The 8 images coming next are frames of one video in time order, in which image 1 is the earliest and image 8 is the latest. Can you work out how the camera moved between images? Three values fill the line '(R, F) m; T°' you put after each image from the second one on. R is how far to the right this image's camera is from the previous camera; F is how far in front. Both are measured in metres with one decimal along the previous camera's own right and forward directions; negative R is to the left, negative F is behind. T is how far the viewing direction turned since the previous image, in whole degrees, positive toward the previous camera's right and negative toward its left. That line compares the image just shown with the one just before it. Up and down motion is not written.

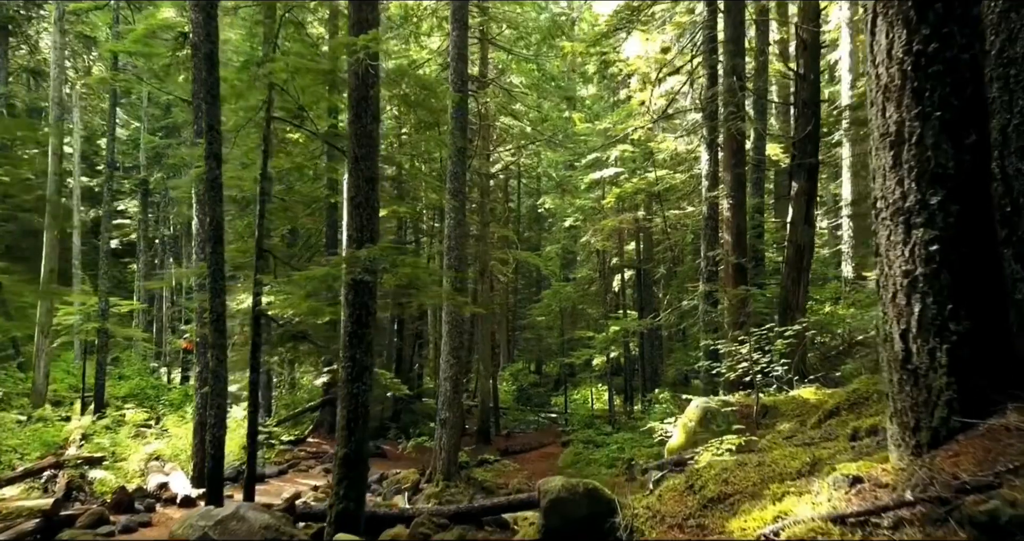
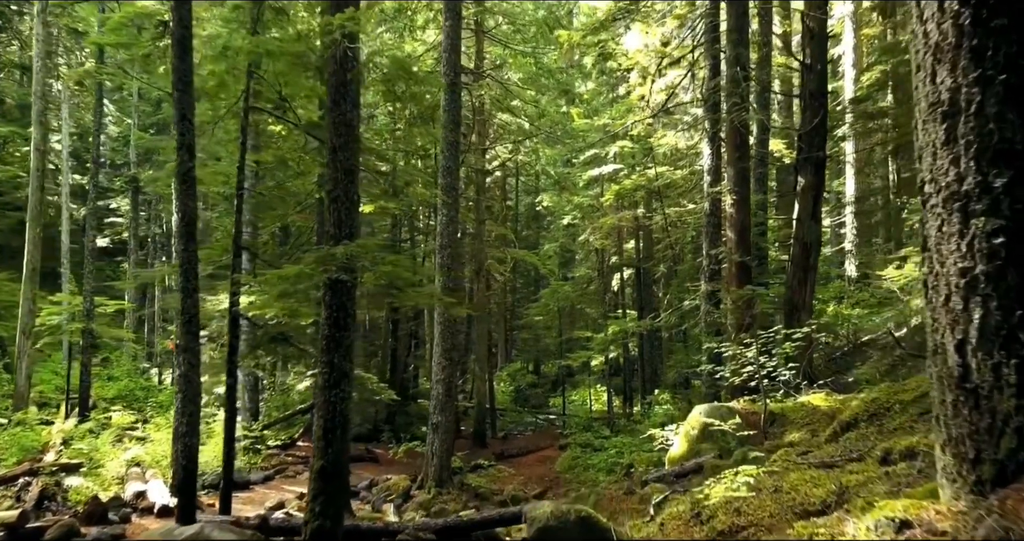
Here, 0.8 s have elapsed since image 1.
(+0.1, +0.5) m; 0°
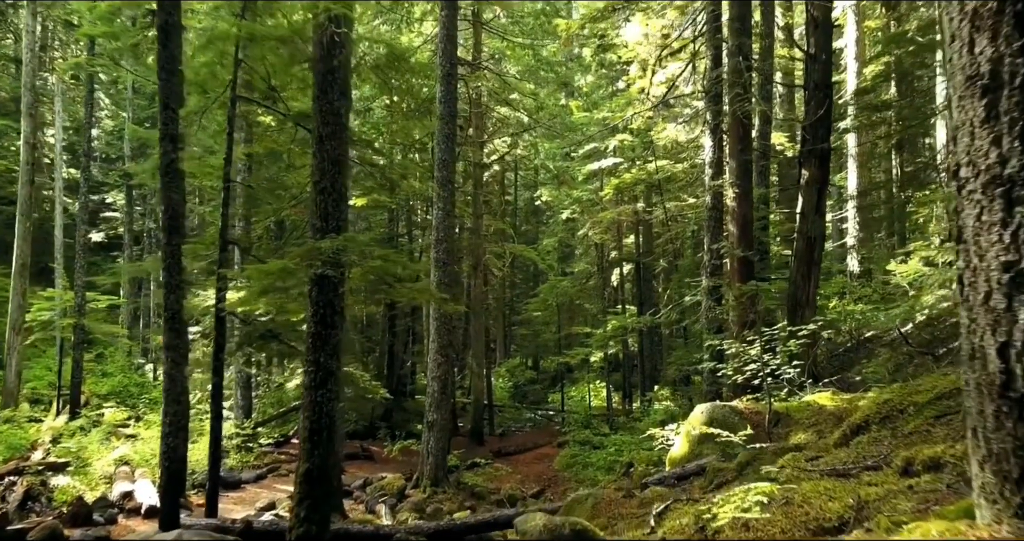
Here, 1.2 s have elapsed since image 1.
(0.0, +0.3) m; 0°
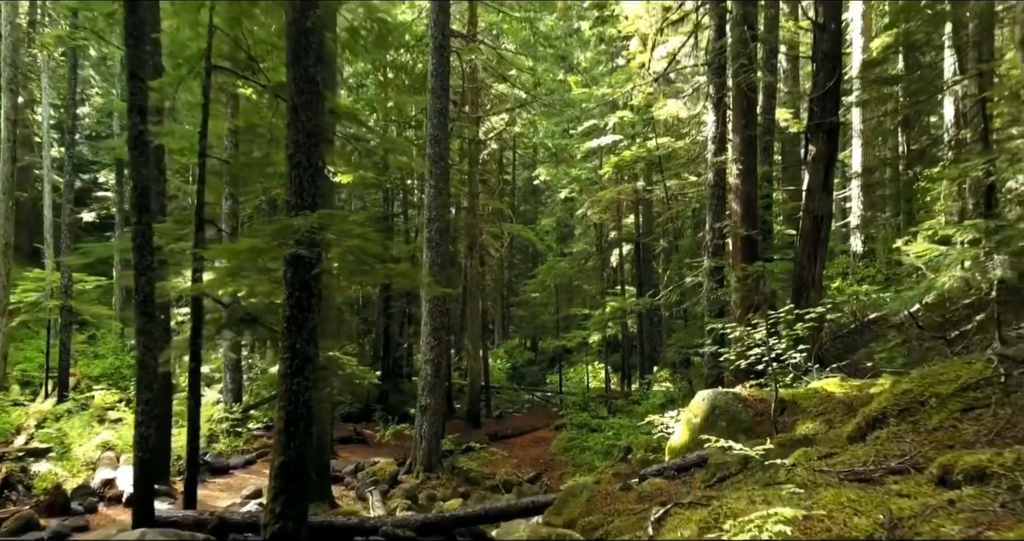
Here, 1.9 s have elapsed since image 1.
(+0.1, +0.4) m; 0°
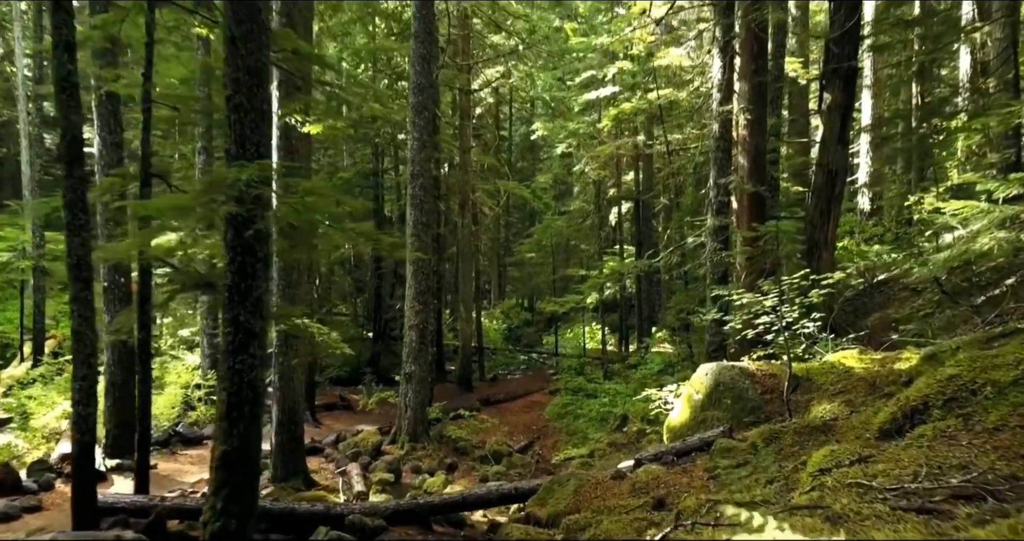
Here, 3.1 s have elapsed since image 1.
(+0.2, +0.8) m; 0°
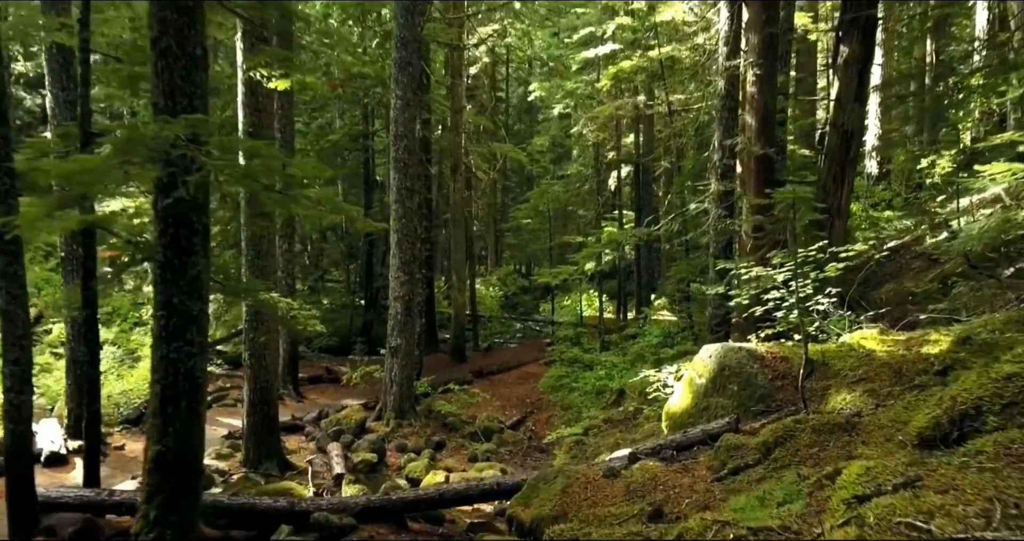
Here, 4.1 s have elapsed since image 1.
(+0.1, +0.7) m; 0°
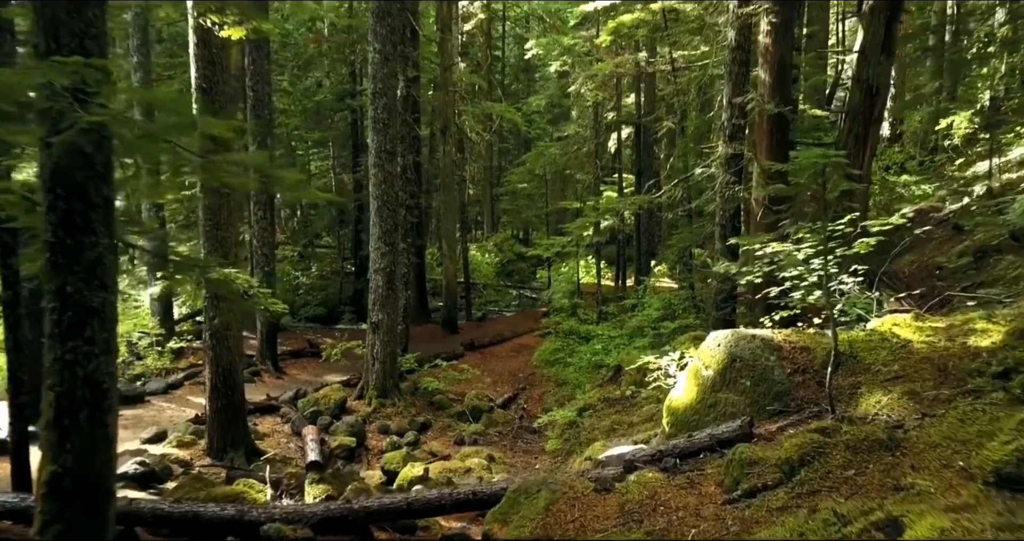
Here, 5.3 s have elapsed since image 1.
(+0.1, +0.8) m; 0°
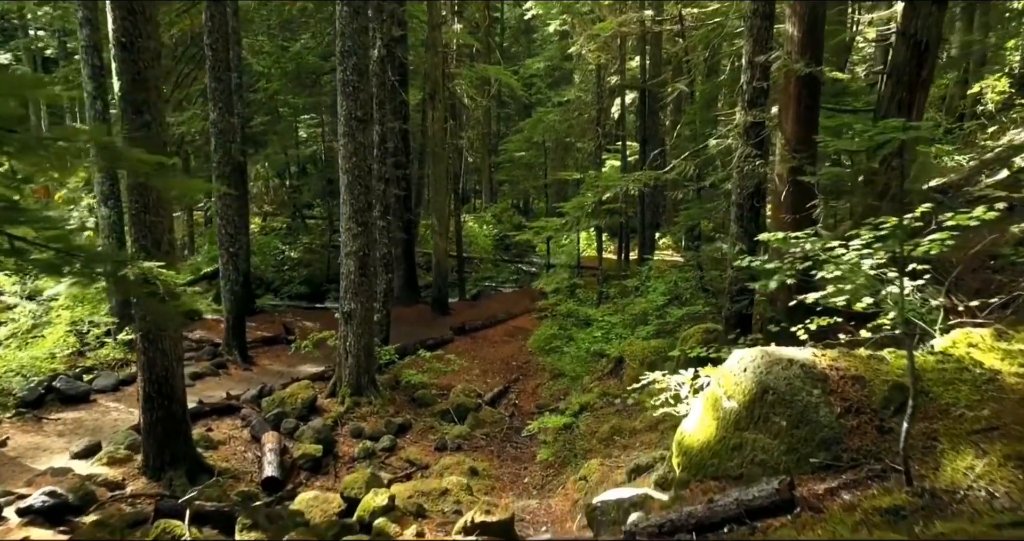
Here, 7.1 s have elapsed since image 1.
(+0.2, +1.2) m; 0°
